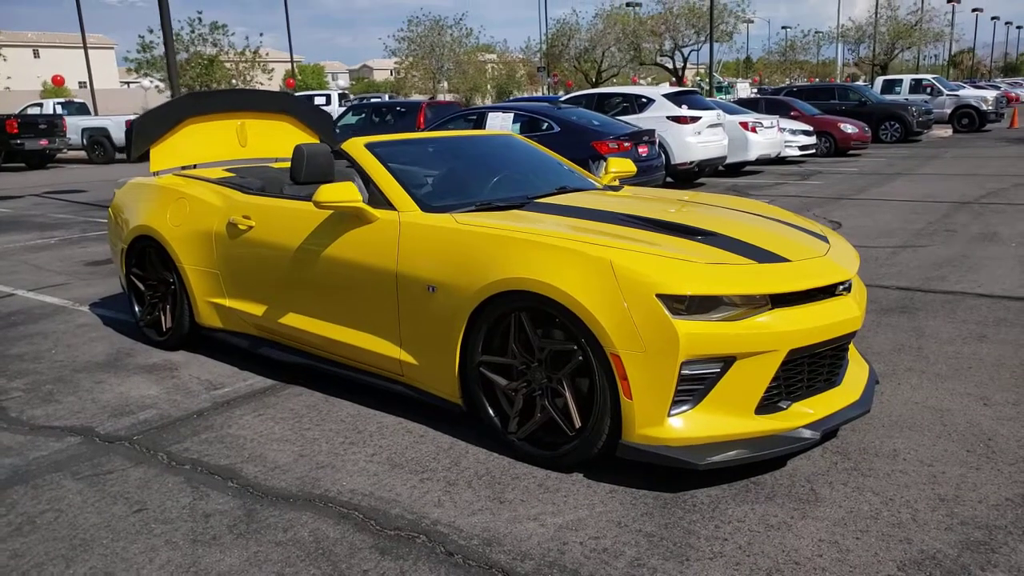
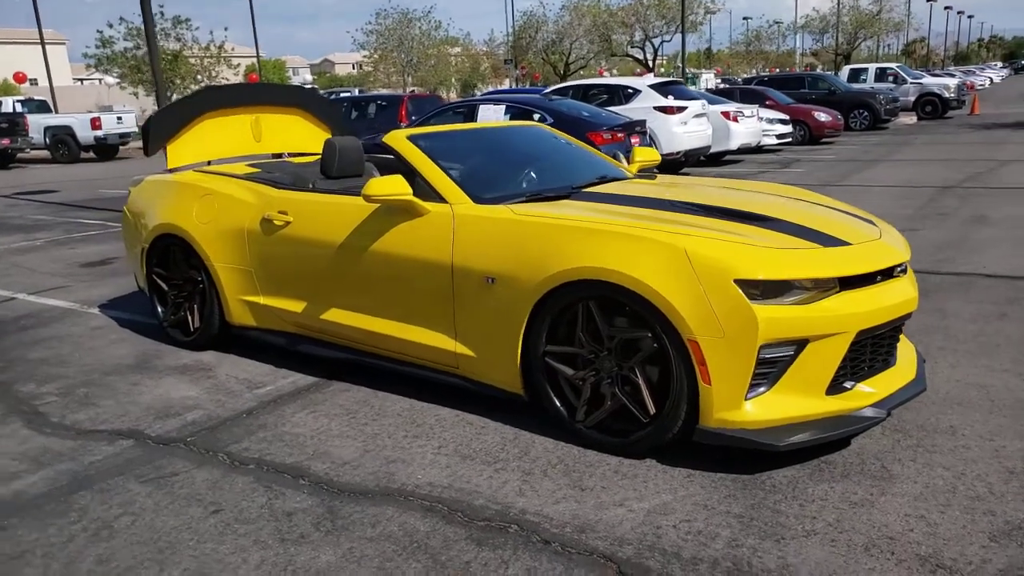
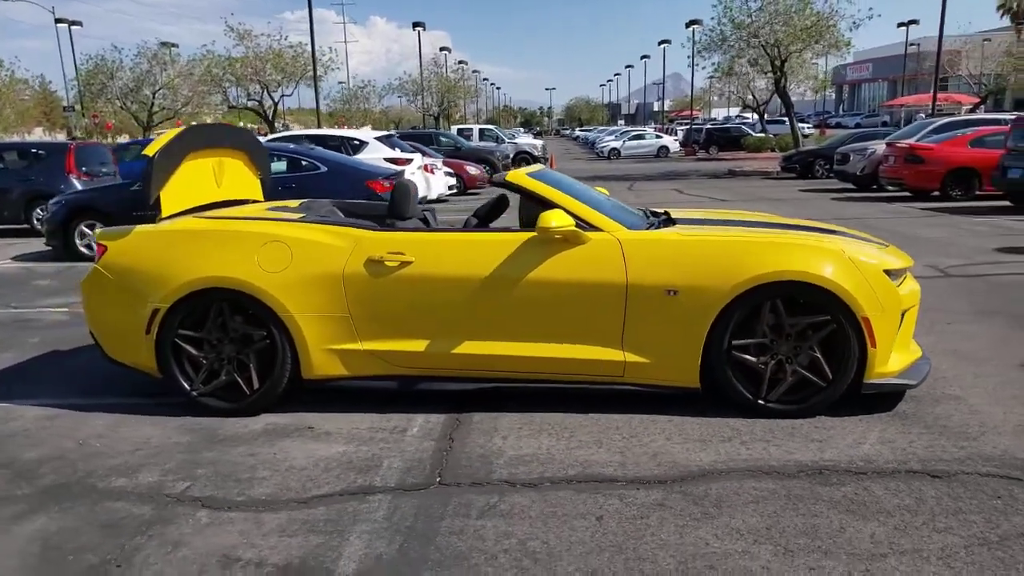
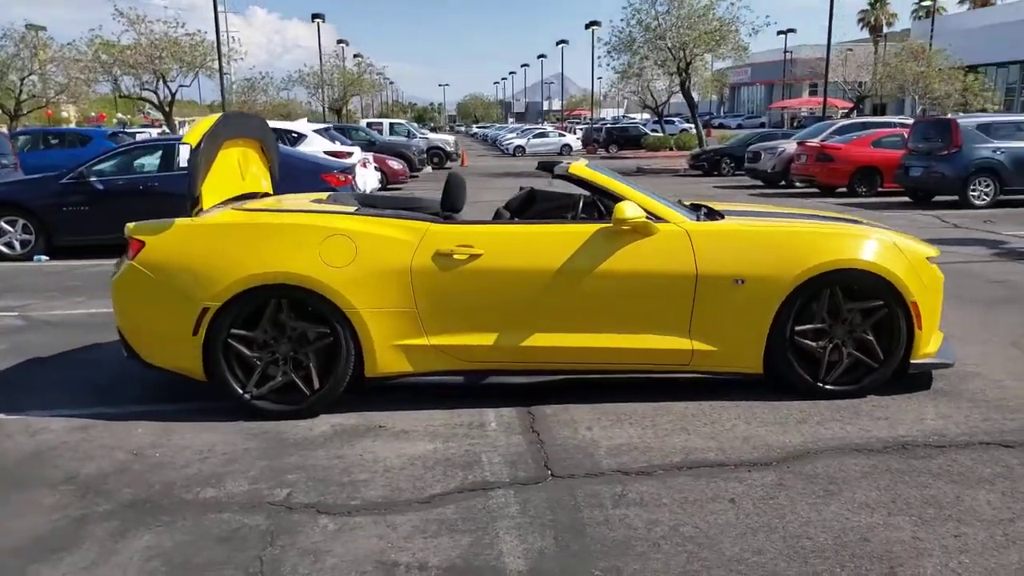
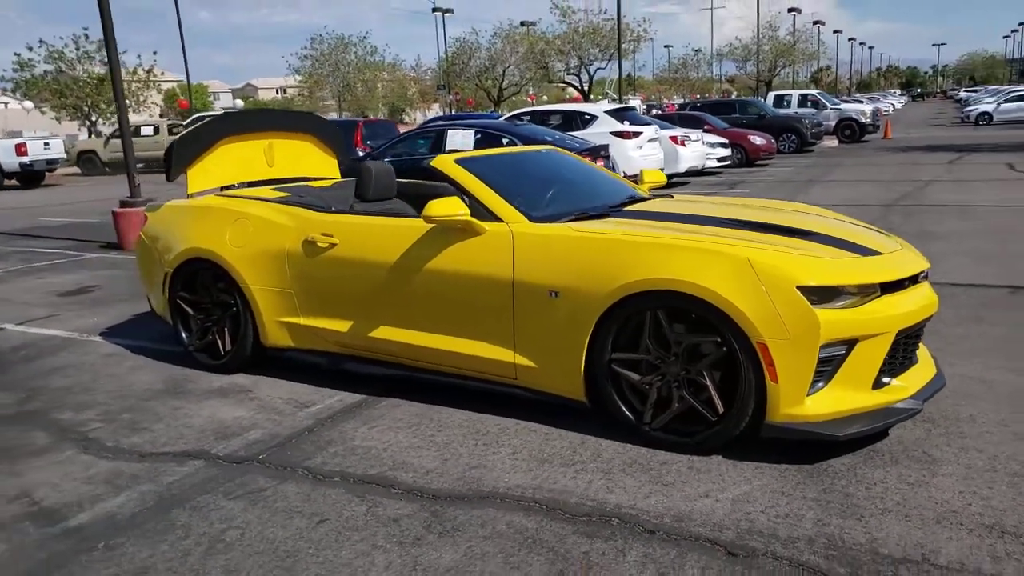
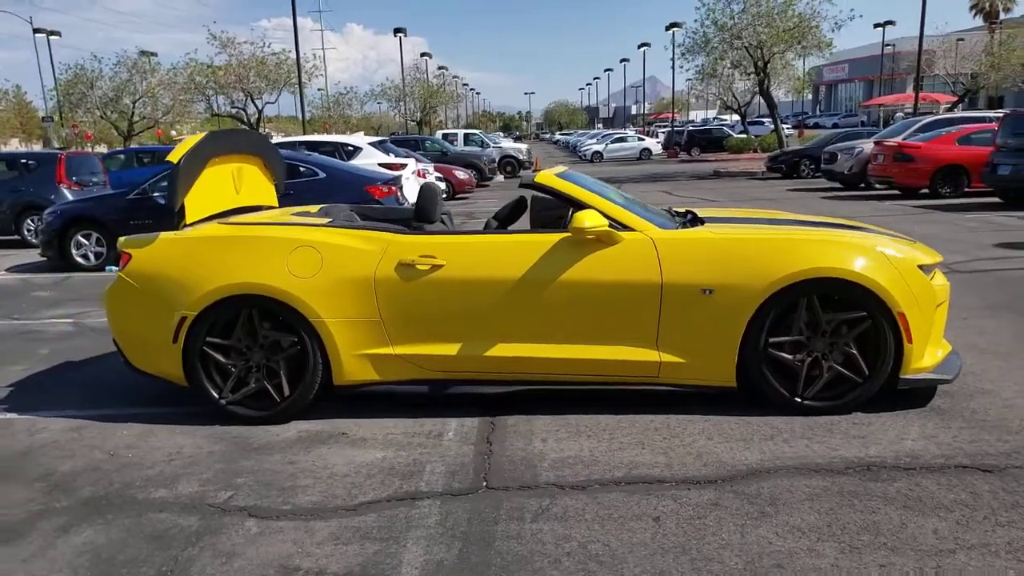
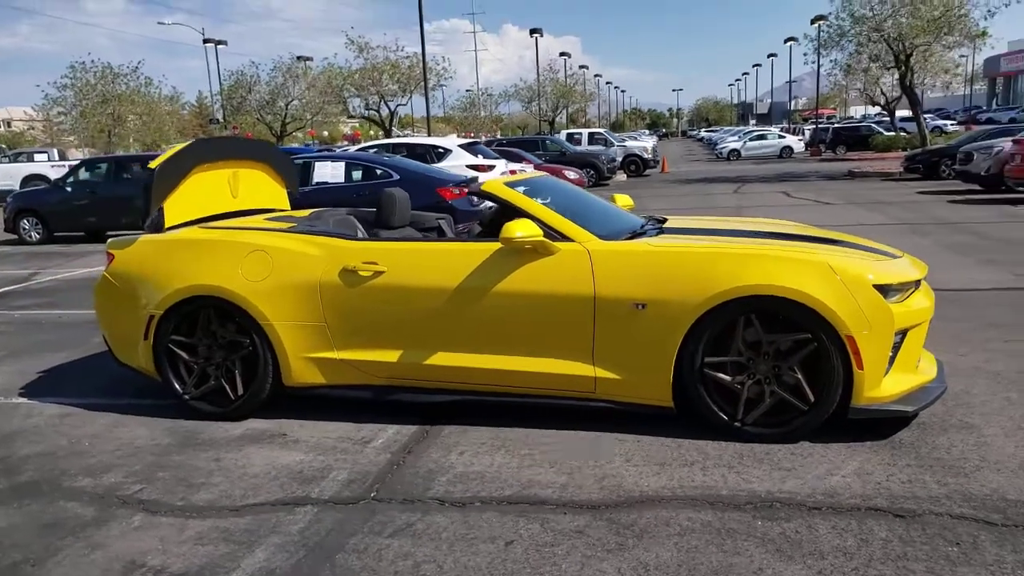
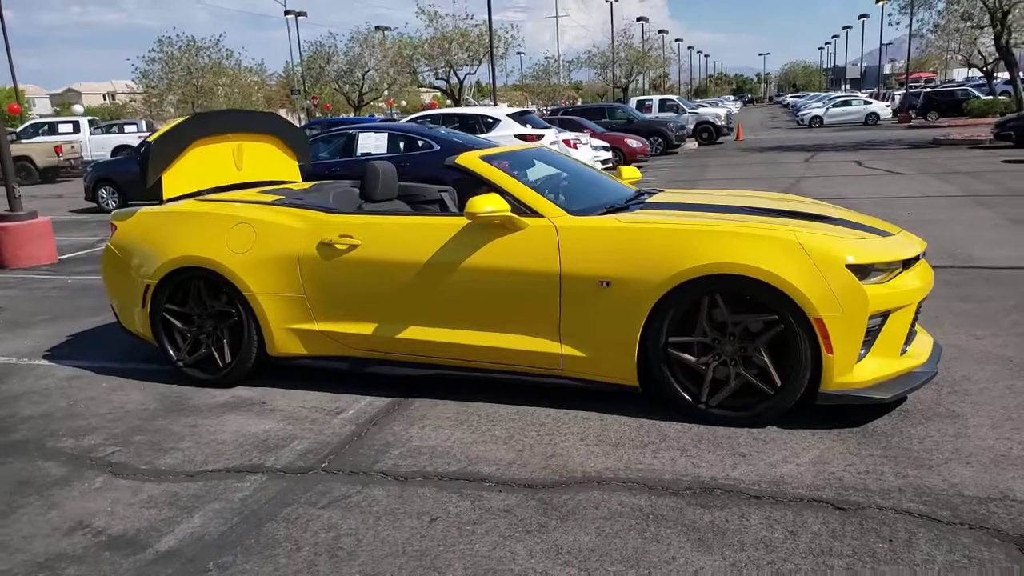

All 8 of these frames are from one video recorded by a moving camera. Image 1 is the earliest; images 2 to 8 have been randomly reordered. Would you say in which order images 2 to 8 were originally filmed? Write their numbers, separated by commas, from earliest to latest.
2, 5, 8, 7, 3, 6, 4
